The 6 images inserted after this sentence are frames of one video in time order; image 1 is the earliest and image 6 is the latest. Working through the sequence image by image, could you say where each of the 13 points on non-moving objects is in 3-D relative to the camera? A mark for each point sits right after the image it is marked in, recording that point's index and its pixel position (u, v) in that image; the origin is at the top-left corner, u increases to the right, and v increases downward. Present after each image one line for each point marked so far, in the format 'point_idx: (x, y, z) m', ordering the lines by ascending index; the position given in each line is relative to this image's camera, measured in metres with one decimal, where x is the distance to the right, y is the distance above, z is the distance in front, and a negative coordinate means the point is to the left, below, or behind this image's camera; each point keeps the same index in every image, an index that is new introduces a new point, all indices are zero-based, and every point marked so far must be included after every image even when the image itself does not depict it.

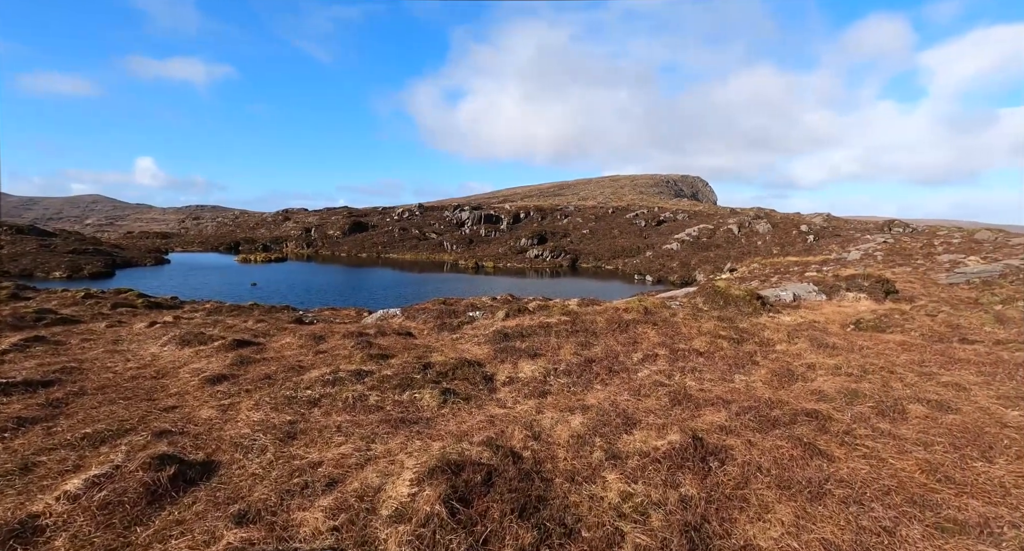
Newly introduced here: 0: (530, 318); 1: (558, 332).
0: (+0.6, -1.3, +17.3) m
1: (+1.2, -1.5, +13.9) m
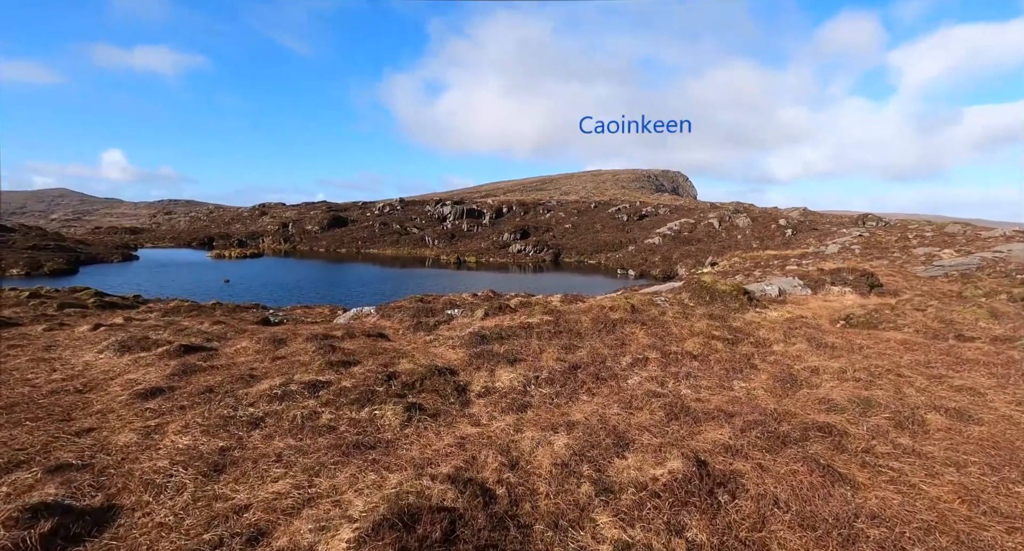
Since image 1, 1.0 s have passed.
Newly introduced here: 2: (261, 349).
0: (0.0, -1.2, +16.2) m
1: (+0.7, -1.4, +12.8) m
2: (-5.9, -1.7, +12.9) m
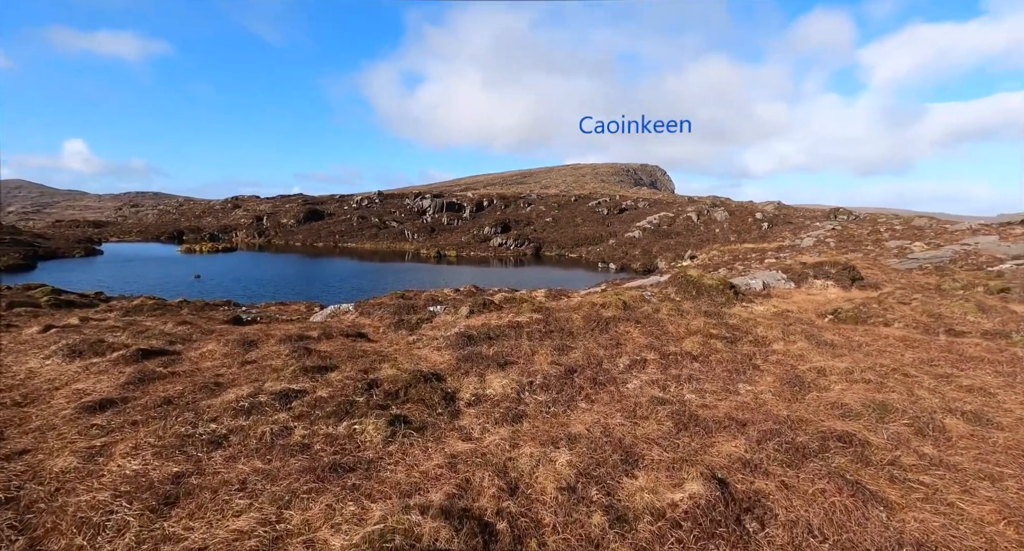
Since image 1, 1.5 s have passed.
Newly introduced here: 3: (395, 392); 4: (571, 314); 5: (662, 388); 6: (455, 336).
0: (-0.4, -1.1, +15.5) m
1: (+0.4, -1.3, +12.2) m
2: (-6.2, -1.7, +11.9) m
3: (-1.7, -1.7, +8.1) m
4: (+1.5, -1.0, +13.9) m
5: (+2.4, -1.8, +8.8) m
6: (-1.3, -1.4, +12.2) m
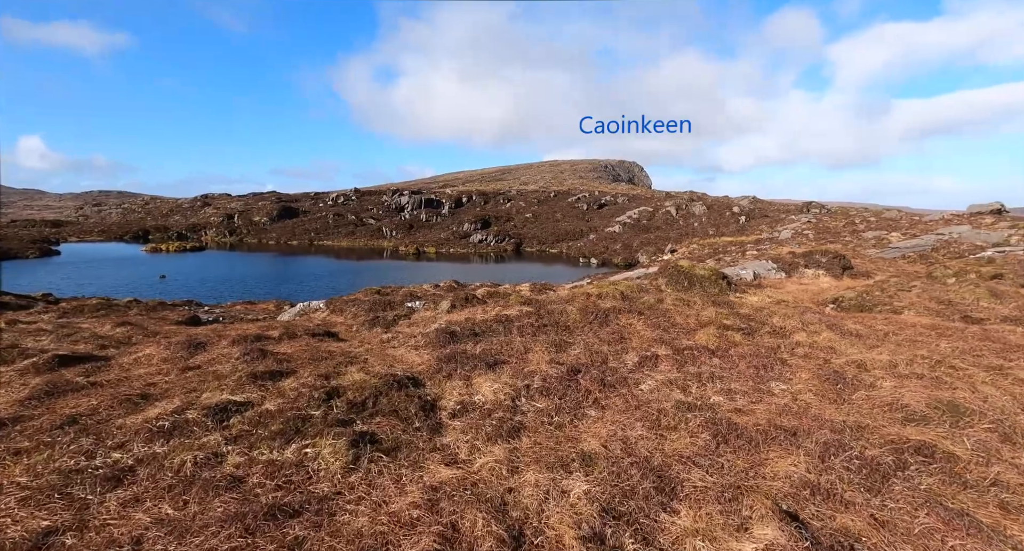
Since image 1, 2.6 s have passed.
0: (-0.8, -0.9, +14.0) m
1: (+0.2, -1.1, +10.7) m
2: (-6.4, -1.5, +10.2) m
3: (-1.8, -1.5, +6.5) m
4: (+1.2, -0.7, +12.4) m
5: (+2.3, -1.5, +7.4) m
6: (-1.5, -1.1, +10.6) m
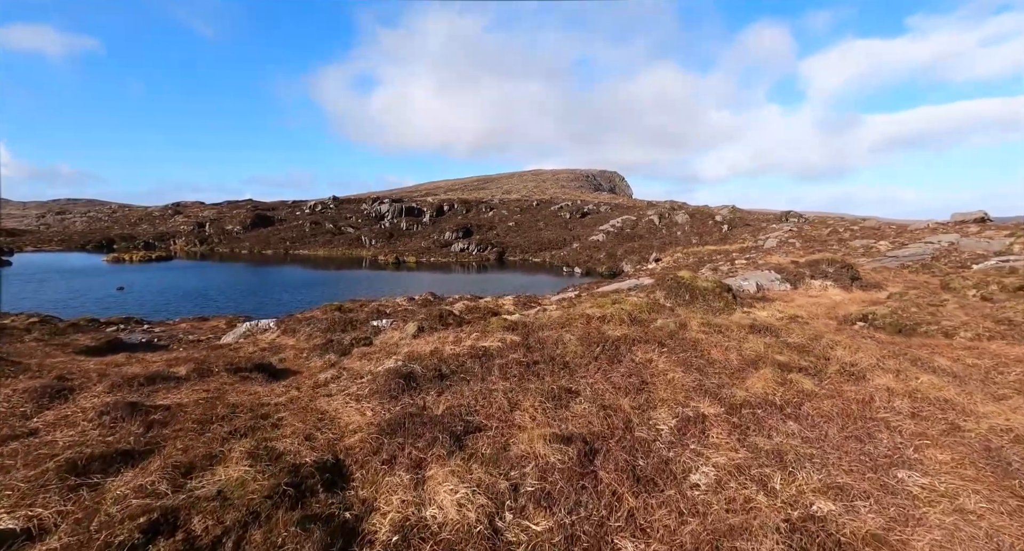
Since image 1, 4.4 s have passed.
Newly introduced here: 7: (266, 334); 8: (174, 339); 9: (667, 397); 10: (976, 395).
0: (-1.2, -1.2, +11.1) m
1: (-0.1, -1.3, +7.8) m
2: (-6.7, -1.8, +7.1) m
3: (-2.0, -1.7, +3.6) m
4: (+0.9, -1.0, +9.6) m
5: (+2.1, -1.8, +4.6) m
6: (-1.8, -1.4, +7.7) m
7: (-8.2, -1.9, +18.1) m
8: (-12.4, -2.1, +19.7) m
9: (+1.9, -1.5, +6.7) m
10: (+5.8, -1.5, +6.8) m
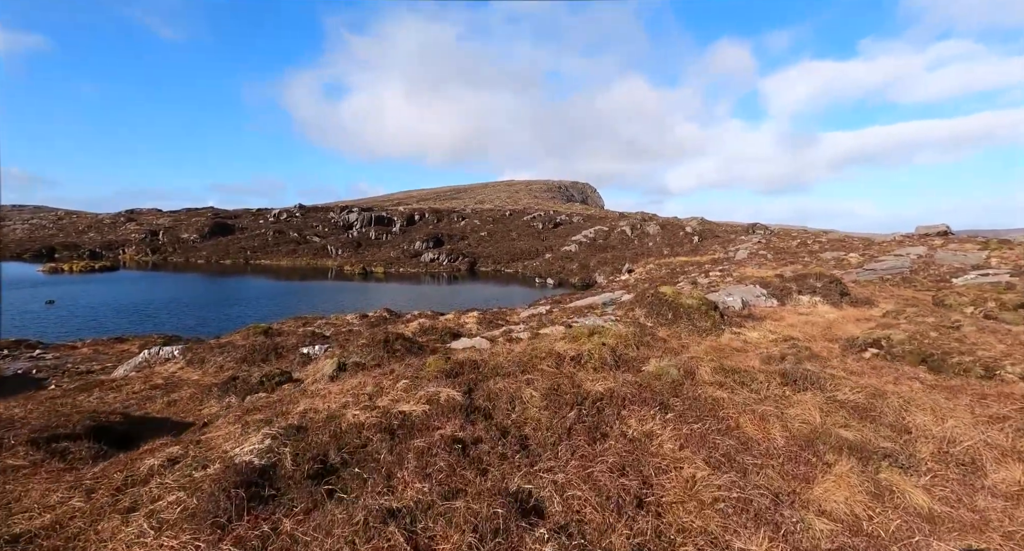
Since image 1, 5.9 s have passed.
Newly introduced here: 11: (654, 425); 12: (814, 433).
0: (-2.0, -1.6, +8.1) m
1: (-0.8, -1.7, +4.9) m
2: (-7.3, -2.1, +3.8) m
3: (-2.4, -2.0, +0.5) m
4: (+0.1, -1.4, +6.7) m
5: (+1.6, -2.0, +1.8) m
6: (-2.5, -1.7, +4.6) m
7: (-9.4, -2.4, +14.8) m
8: (-13.7, -2.7, +16.1) m
9: (+1.3, -1.8, +3.9) m
10: (+5.1, -1.8, +4.2) m
11: (+1.4, -1.5, +5.6) m
12: (+2.9, -1.5, +5.3) m
